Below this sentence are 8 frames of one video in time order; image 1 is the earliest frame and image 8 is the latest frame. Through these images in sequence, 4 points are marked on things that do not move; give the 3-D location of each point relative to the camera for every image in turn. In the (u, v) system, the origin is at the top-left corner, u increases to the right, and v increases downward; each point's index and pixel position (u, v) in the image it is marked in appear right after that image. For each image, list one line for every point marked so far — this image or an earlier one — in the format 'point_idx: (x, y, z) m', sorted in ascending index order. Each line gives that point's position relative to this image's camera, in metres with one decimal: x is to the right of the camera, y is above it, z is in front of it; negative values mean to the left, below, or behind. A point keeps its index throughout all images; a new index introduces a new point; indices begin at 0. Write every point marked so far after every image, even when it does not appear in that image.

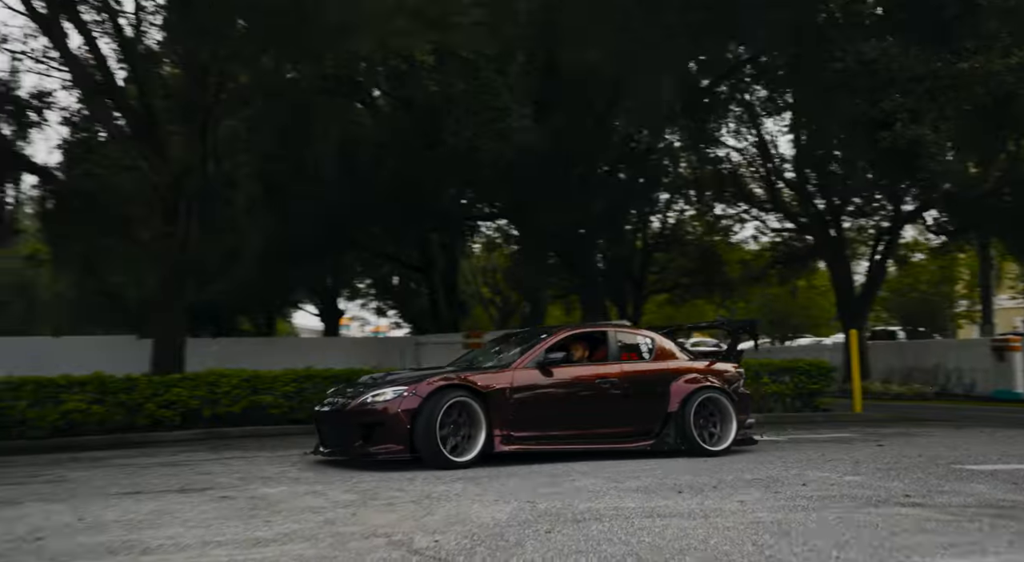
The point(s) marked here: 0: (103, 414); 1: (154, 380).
0: (-6.2, -2.0, +15.5) m
1: (-5.5, -1.6, +15.9) m
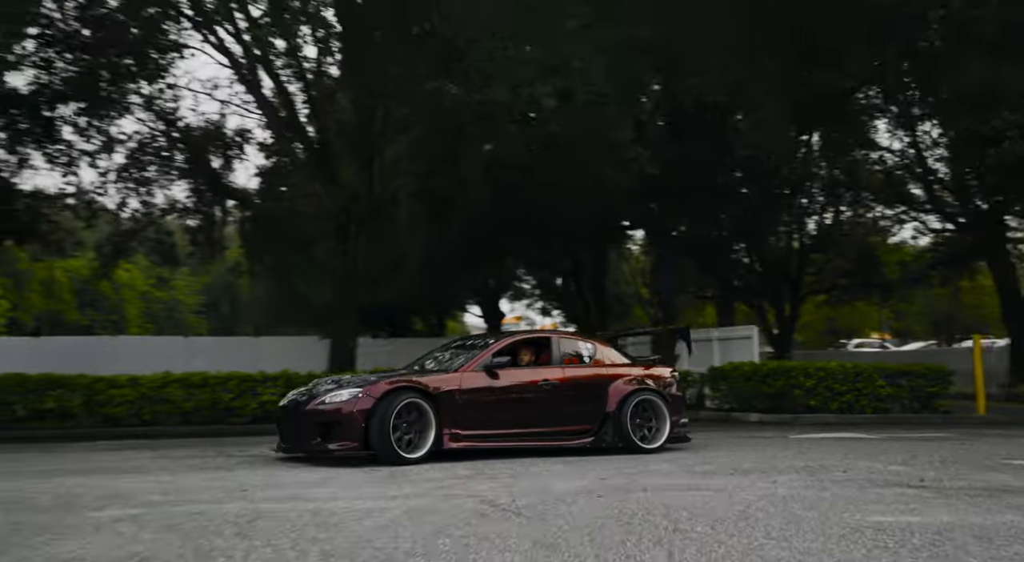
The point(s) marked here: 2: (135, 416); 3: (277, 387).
0: (-4.0, -2.3, +18.6) m
1: (-3.3, -1.8, +18.9) m
2: (-6.6, -2.4, +18.1) m
3: (-4.2, -2.0, +18.7) m
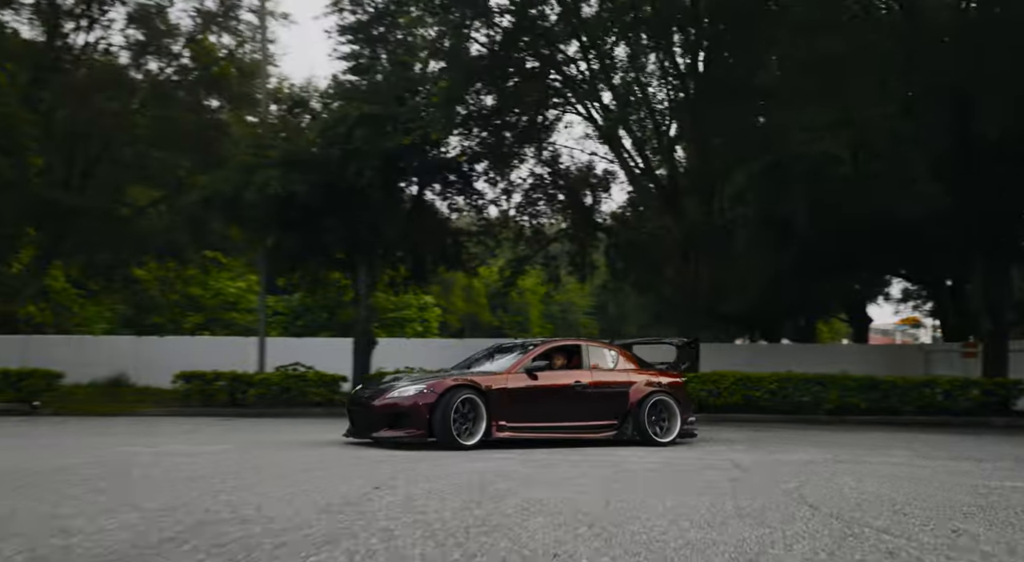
0: (+3.1, -2.7, +23.4) m
1: (+3.9, -2.3, +23.5) m
2: (+0.5, -2.9, +23.9) m
3: (+3.0, -2.4, +23.6) m
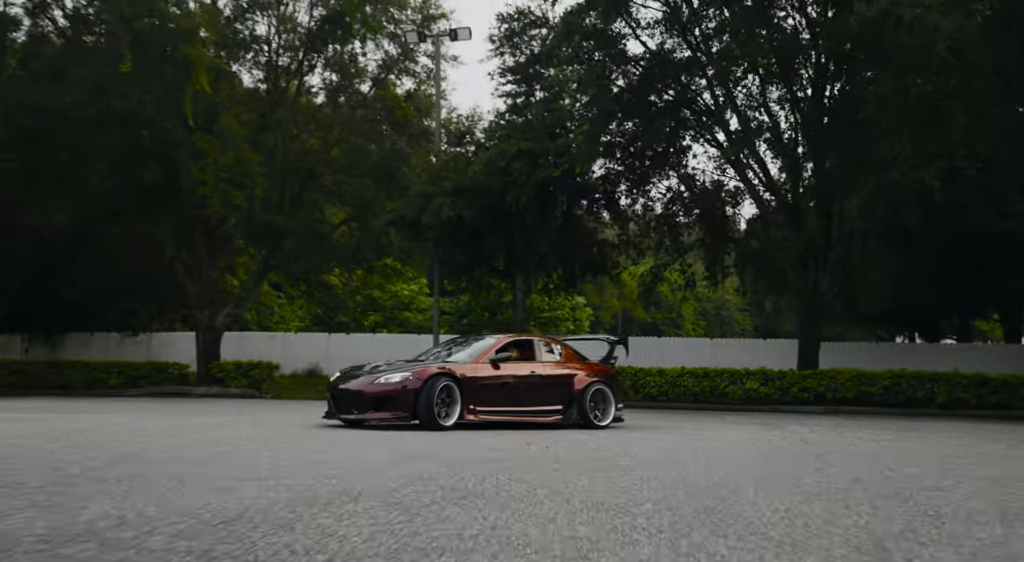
0: (+6.7, -2.9, +26.6) m
1: (+7.5, -2.4, +26.5) m
2: (+4.2, -3.1, +27.5) m
3: (+6.6, -2.6, +26.8) m
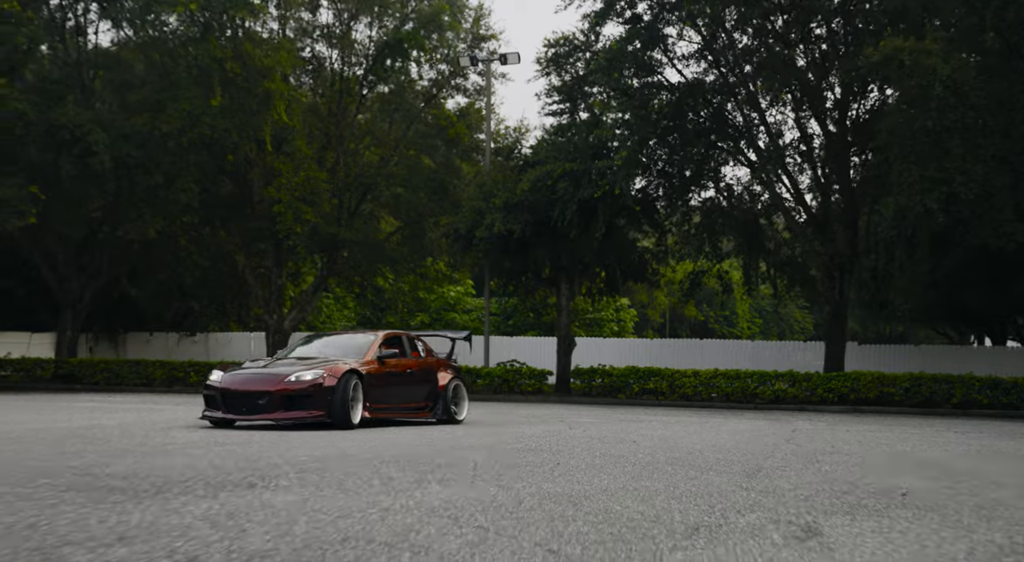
0: (+8.0, -3.1, +28.8) m
1: (+8.8, -2.7, +28.6) m
2: (+5.5, -3.3, +29.8) m
3: (+7.9, -2.9, +29.0) m
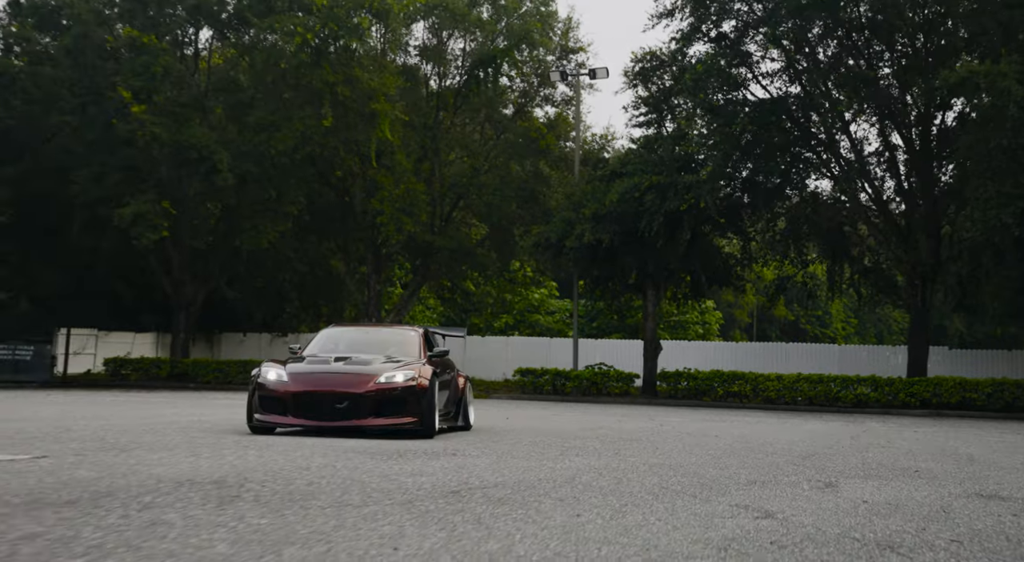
0: (+10.6, -3.4, +29.5) m
1: (+11.4, -2.9, +29.4) m
2: (+8.2, -3.6, +30.8) m
3: (+10.5, -3.1, +29.8) m
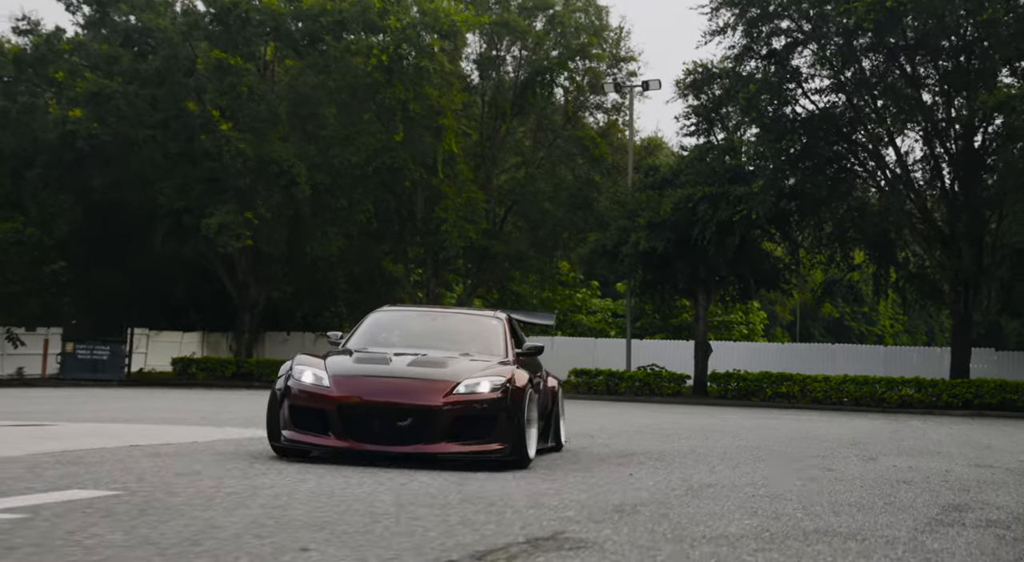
0: (+12.4, -3.5, +30.8) m
1: (+13.1, -3.1, +30.6) m
2: (+10.0, -3.7, +32.1) m
3: (+12.3, -3.3, +31.0) m
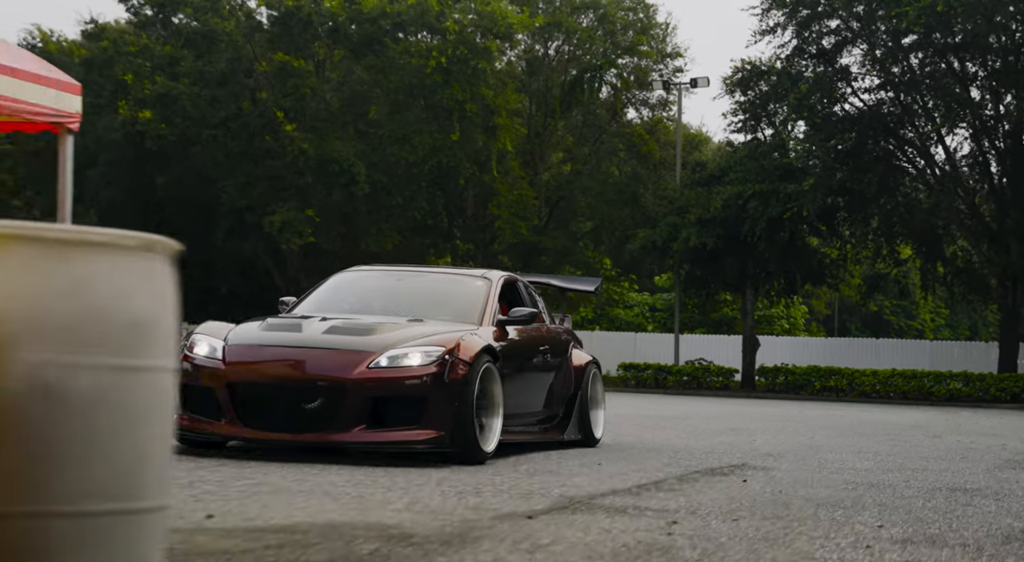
0: (+14.0, -3.4, +31.2) m
1: (+14.8, -3.0, +30.9) m
2: (+11.7, -3.6, +32.6) m
3: (+13.9, -3.1, +31.4) m
